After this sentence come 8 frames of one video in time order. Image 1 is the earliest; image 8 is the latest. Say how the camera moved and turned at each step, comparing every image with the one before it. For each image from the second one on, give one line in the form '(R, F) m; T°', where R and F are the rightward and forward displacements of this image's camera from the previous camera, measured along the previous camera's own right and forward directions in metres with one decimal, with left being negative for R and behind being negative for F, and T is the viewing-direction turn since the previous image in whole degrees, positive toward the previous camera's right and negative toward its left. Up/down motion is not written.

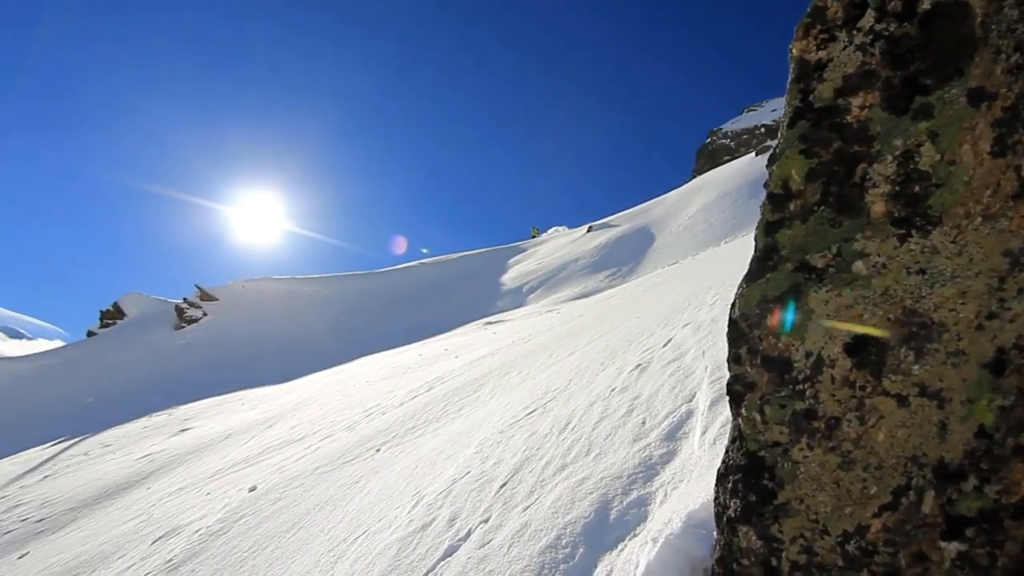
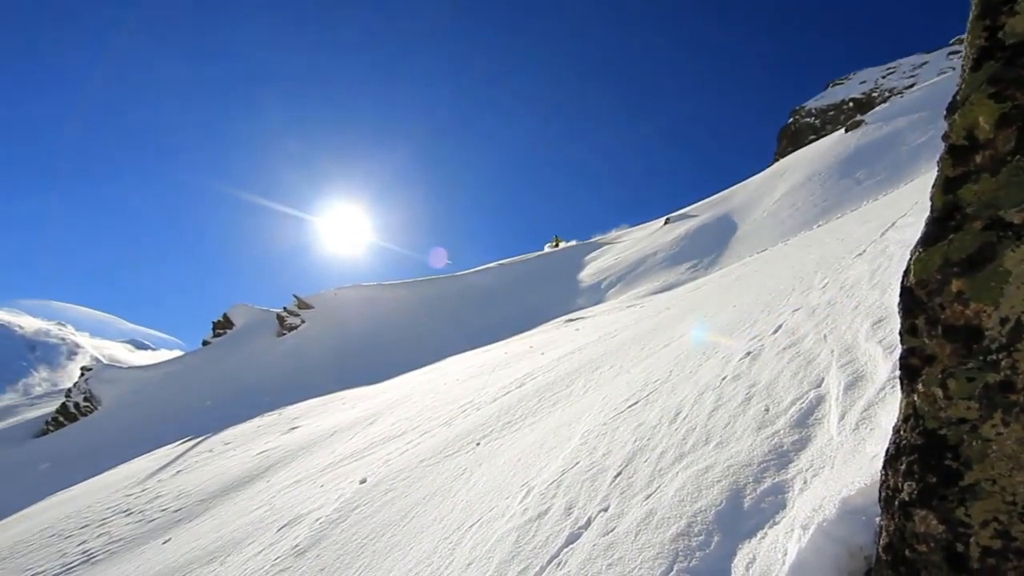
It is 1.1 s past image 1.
(-1.2, -0.1) m; -4°
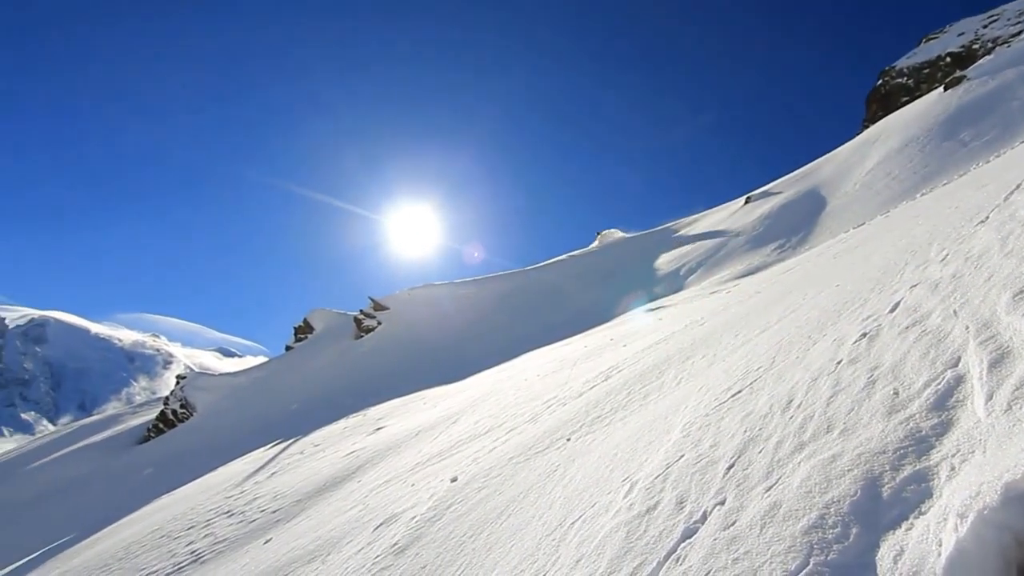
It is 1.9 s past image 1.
(-1.2, 0.0) m; -3°
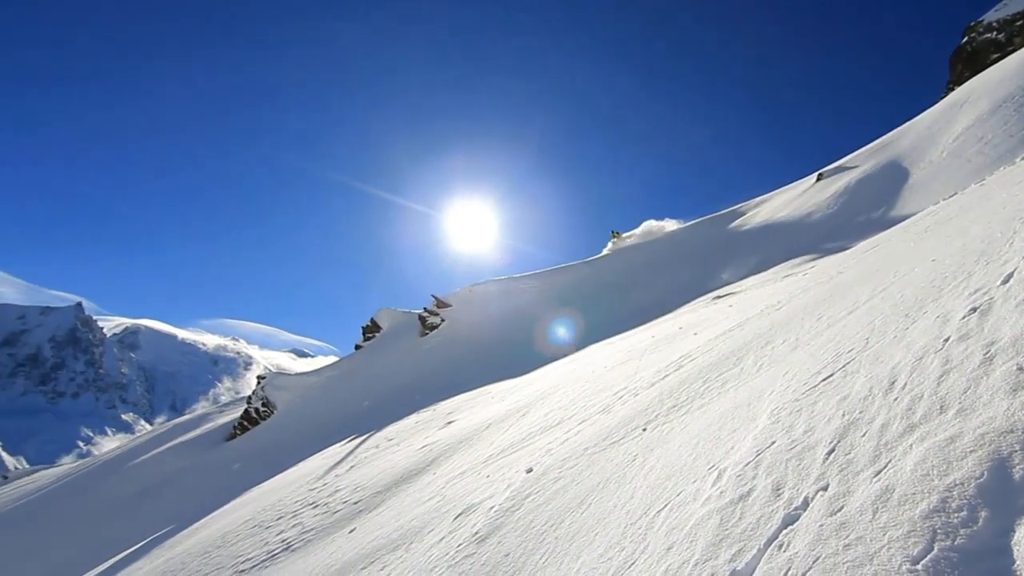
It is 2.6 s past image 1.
(-0.9, 0.0) m; -3°
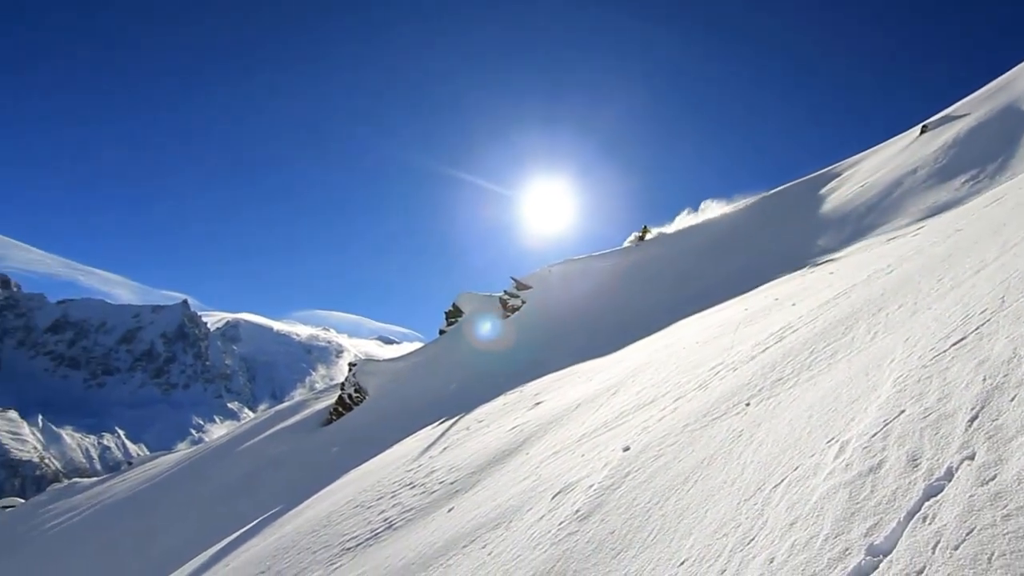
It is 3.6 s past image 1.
(-1.4, -0.1) m; -3°
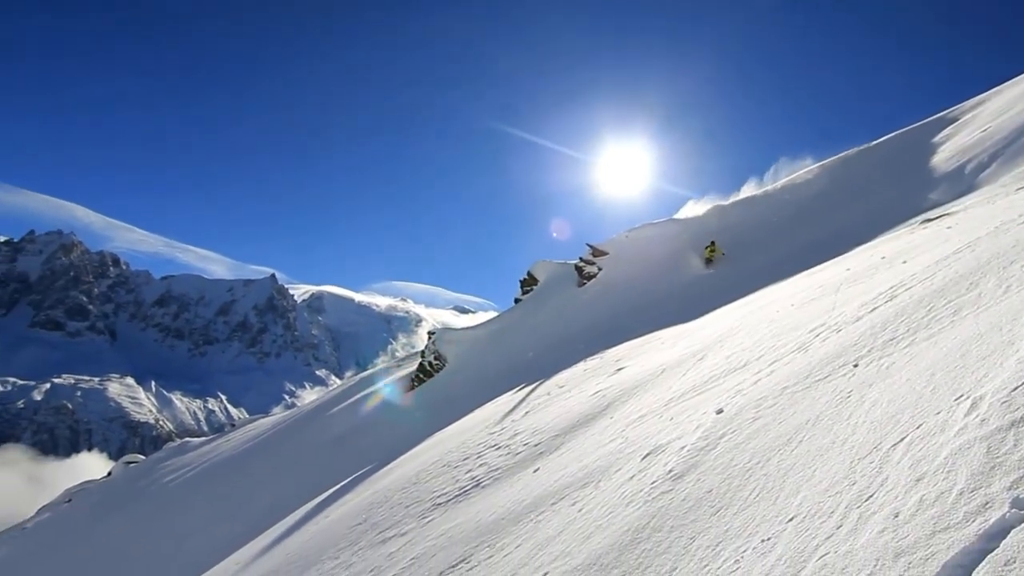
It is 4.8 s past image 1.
(-1.2, 0.0) m; -4°
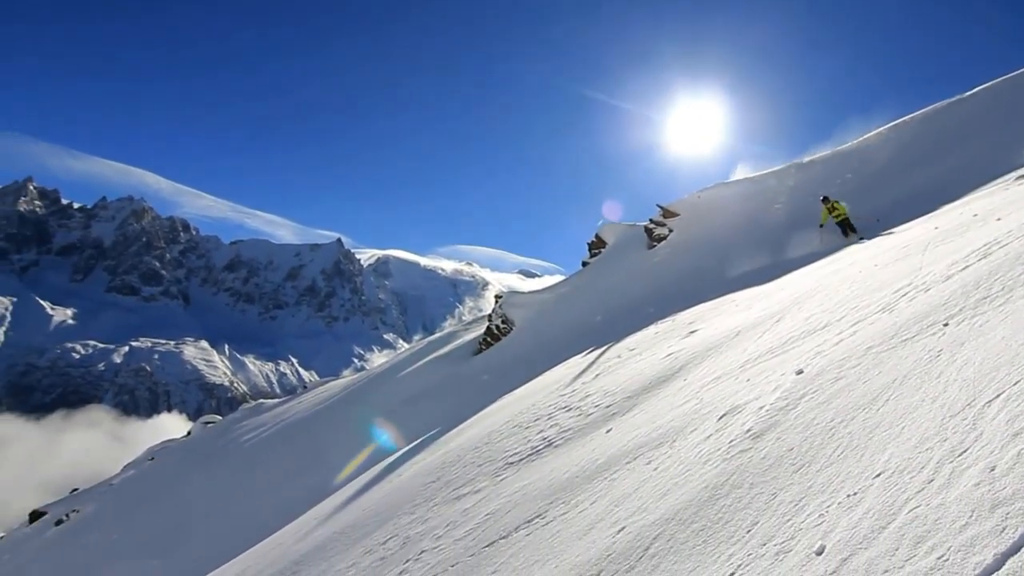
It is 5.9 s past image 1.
(-1.4, 0.0) m; -1°
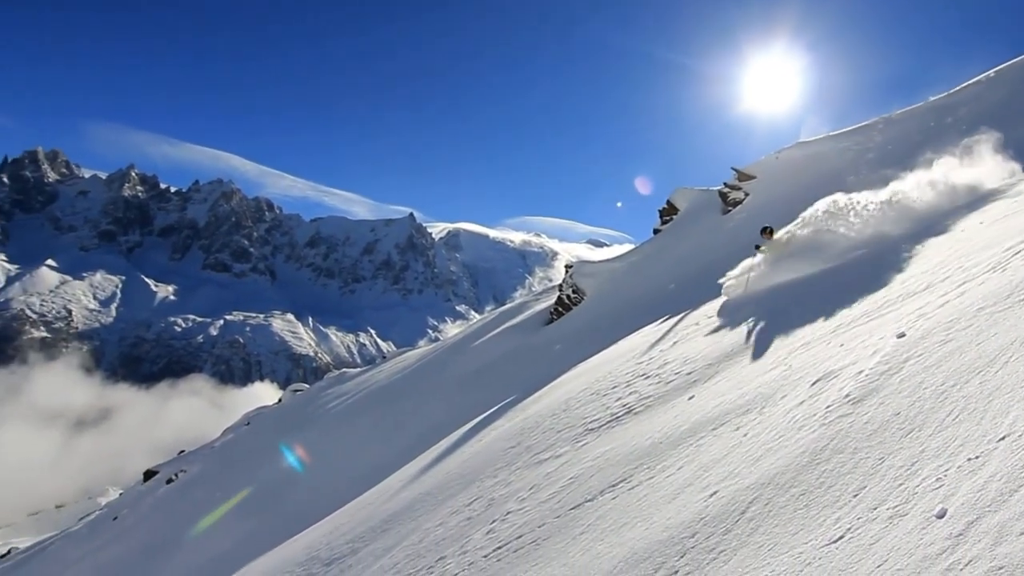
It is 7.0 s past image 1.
(-1.2, -0.1) m; -4°
